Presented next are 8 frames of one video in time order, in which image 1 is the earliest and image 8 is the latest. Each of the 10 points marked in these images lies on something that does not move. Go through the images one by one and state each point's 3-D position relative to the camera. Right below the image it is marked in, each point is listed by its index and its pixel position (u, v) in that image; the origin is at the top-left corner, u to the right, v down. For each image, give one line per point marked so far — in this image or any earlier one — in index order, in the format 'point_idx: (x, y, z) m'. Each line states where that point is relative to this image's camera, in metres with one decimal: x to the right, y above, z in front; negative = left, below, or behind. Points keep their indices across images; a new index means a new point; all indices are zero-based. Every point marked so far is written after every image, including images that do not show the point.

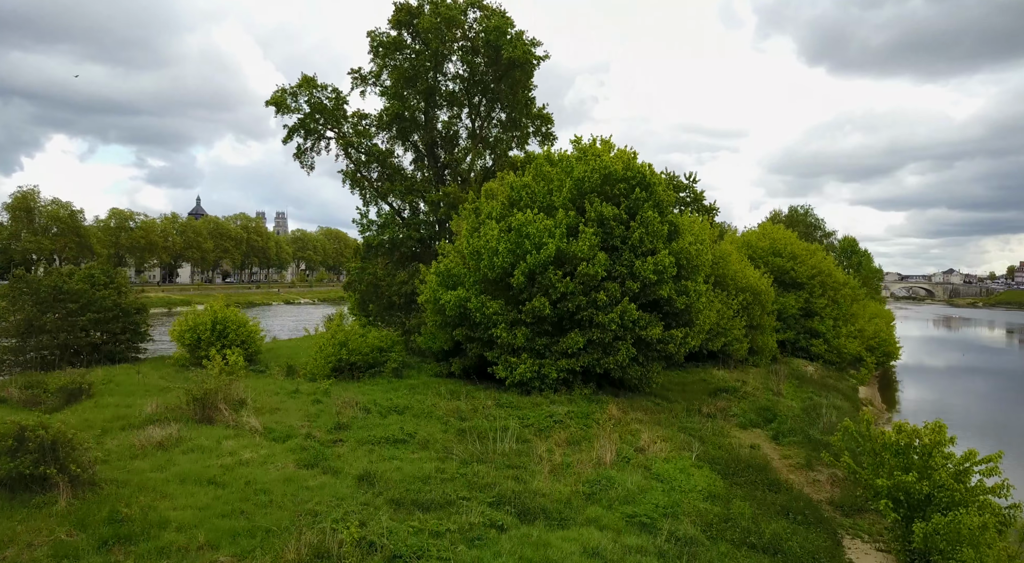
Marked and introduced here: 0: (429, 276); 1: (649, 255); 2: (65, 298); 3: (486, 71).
0: (-1.0, +0.1, +7.6) m
1: (+1.5, +0.3, +6.9) m
2: (-6.3, -0.2, +8.5) m
3: (-0.4, +3.3, +10.1) m
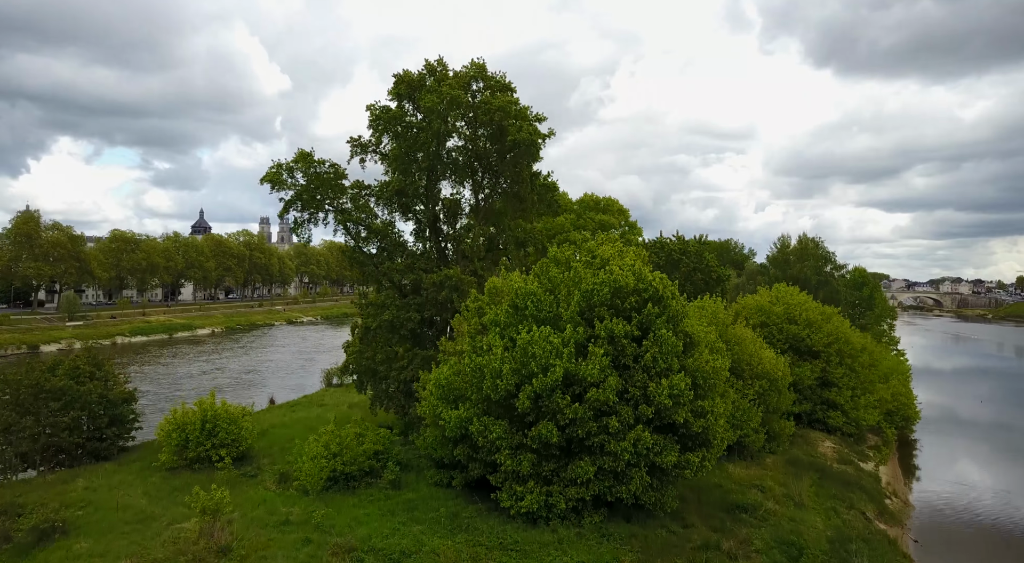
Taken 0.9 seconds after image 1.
0: (-1.0, -1.2, +7.2) m
1: (+1.6, -1.0, +6.4) m
2: (-6.2, -1.5, +8.1) m
3: (-0.3, +2.0, +9.6) m
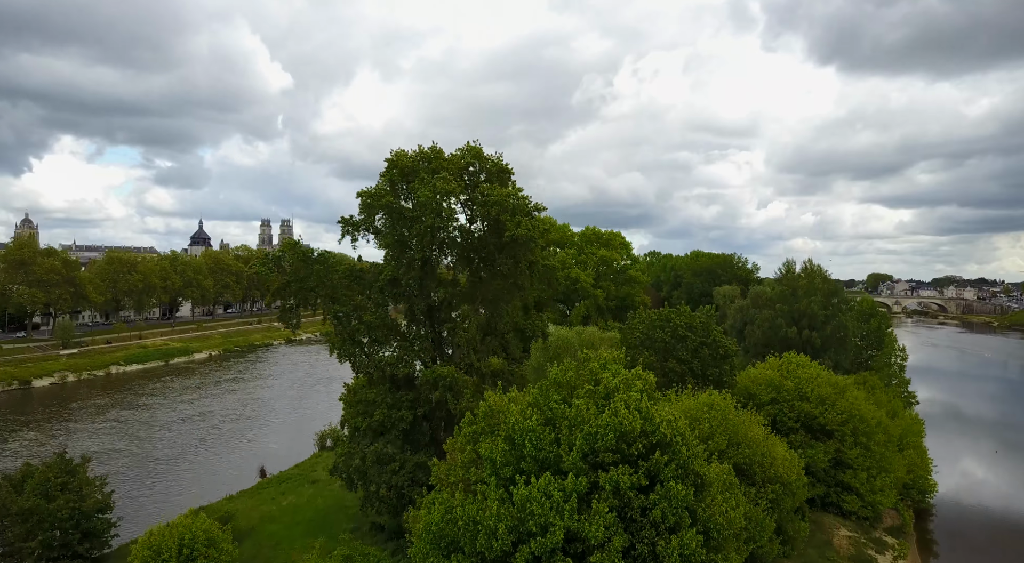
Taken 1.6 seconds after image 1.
0: (-1.0, -2.6, +6.7) m
1: (+1.6, -2.4, +5.9) m
2: (-6.2, -2.9, +7.6) m
3: (-0.4, +0.6, +9.1) m
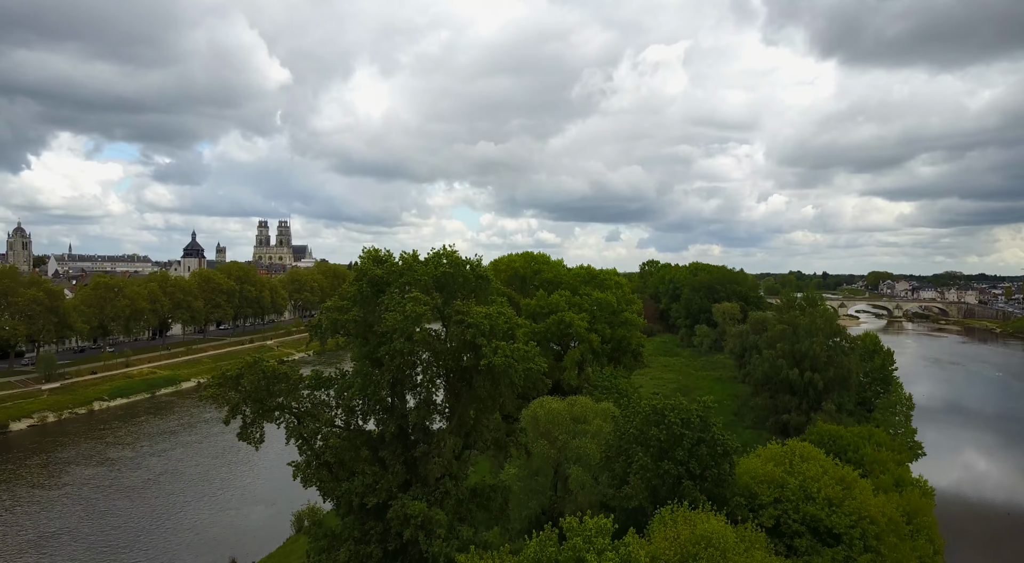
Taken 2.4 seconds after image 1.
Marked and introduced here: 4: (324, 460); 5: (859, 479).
0: (-1.3, -4.3, +5.9) m
1: (+1.3, -4.1, +5.1) m
2: (-6.5, -4.6, +6.8) m
3: (-0.7, -1.0, +8.3) m
4: (-2.7, -2.4, +8.6) m
5: (+6.4, -3.6, +11.1) m
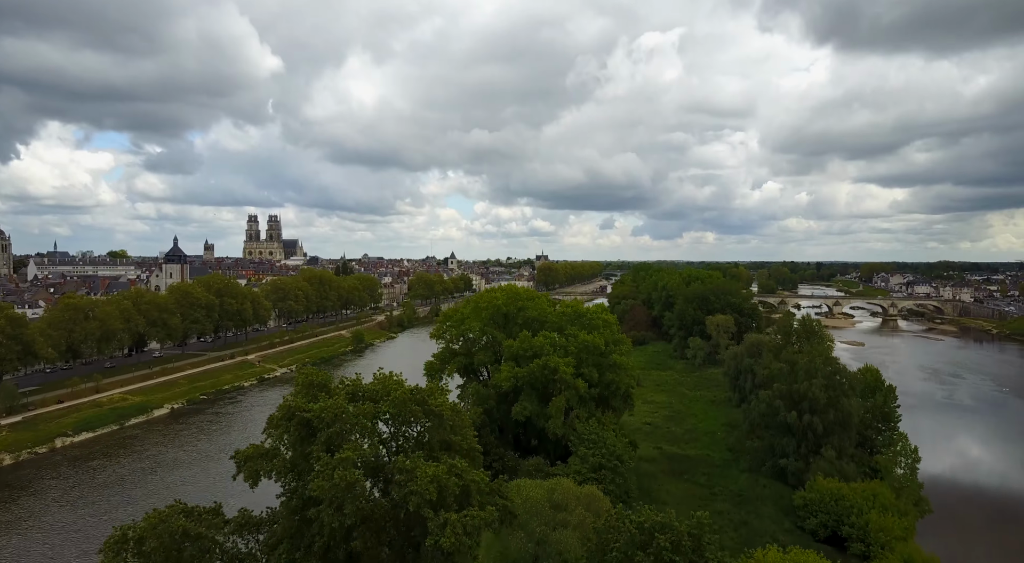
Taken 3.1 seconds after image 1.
0: (-1.8, -6.0, +4.7) m
1: (+0.8, -5.7, +3.9) m
2: (-7.0, -6.3, +5.5) m
3: (-1.2, -2.6, +7.0) m
4: (-3.2, -4.0, +7.3) m
5: (+5.8, -5.1, +9.9) m
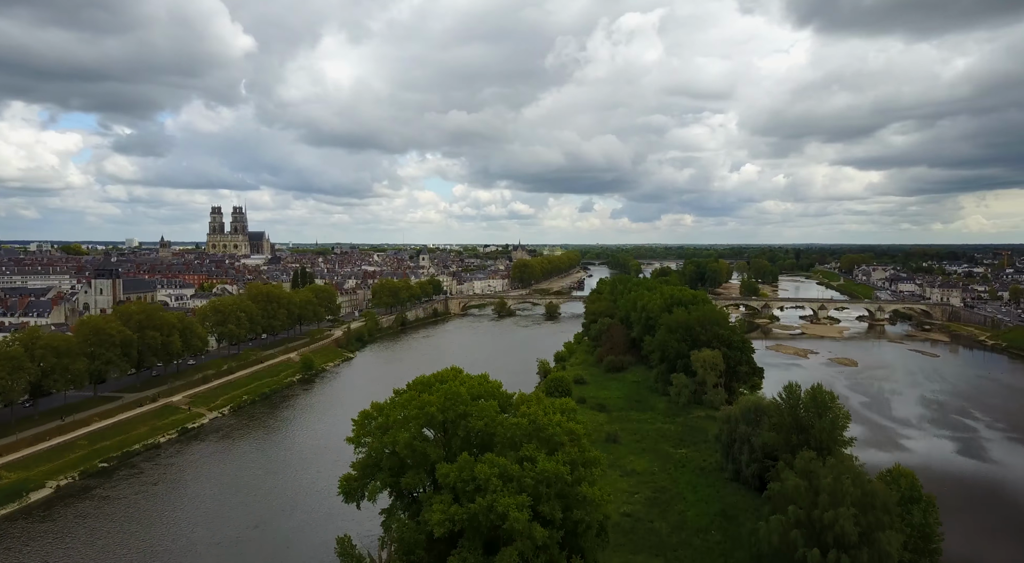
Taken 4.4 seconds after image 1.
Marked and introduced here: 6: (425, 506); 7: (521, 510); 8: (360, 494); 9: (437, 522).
0: (-2.9, -9.1, -0.4) m
1: (-0.3, -8.8, -1.1) m
2: (-8.1, -9.4, +0.3) m
3: (-2.4, -5.6, +1.8) m
4: (-4.4, -7.1, +2.1) m
5: (+4.6, -8.0, +5.1) m
6: (-2.2, -5.7, +15.5) m
7: (+0.2, -5.4, +14.3) m
8: (-4.3, -6.0, +17.3) m
9: (-1.8, -5.7, +14.5) m
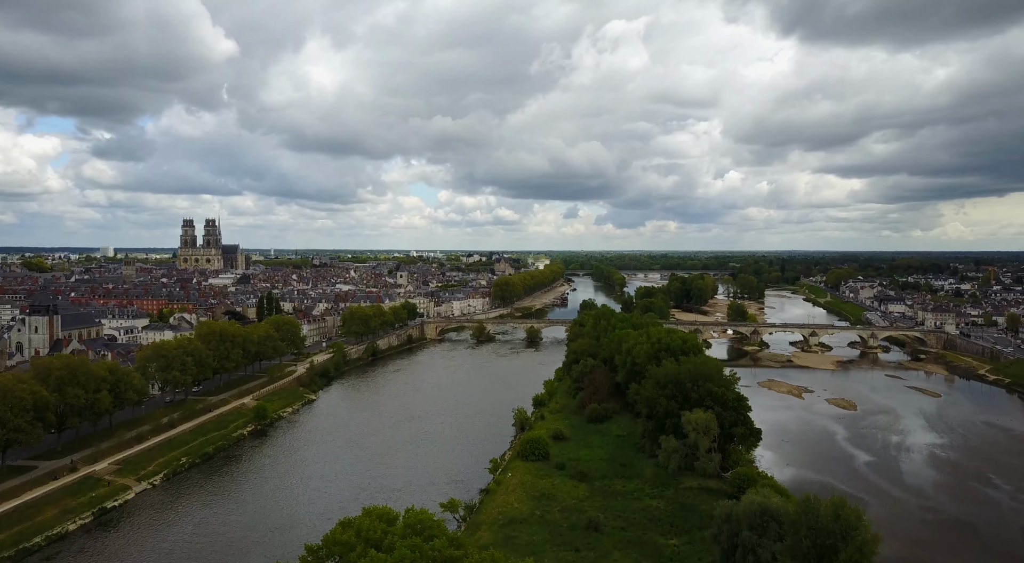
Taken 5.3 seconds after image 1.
0: (-3.6, -11.7, -4.7) m
1: (-1.0, -11.5, -5.4) m
2: (-8.9, -12.1, -4.1) m
3: (-3.2, -8.3, -2.5) m
4: (-5.2, -9.7, -2.3) m
5: (+3.7, -10.7, +0.9) m
6: (-3.4, -8.5, +11.2) m
7: (-0.9, -8.2, +10.1) m
8: (-5.5, -8.8, +12.9) m
9: (-2.9, -8.5, +10.2) m
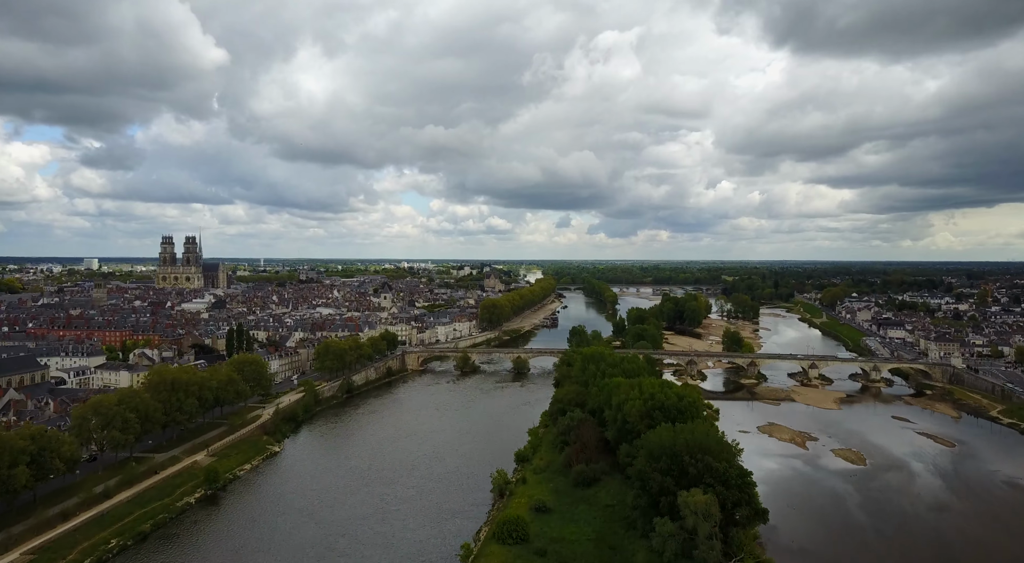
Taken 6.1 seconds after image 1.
0: (-4.5, -14.3, -9.1) m
1: (-1.8, -14.0, -9.7) m
2: (-9.7, -14.6, -8.6) m
3: (-4.0, -10.9, -6.8) m
4: (-6.1, -12.4, -6.6) m
5: (+2.8, -13.4, -3.3) m
6: (-4.4, -11.3, +6.9) m
7: (-2.0, -11.0, +5.8) m
8: (-6.5, -11.6, +8.6) m
9: (-3.9, -11.3, +5.9) m
